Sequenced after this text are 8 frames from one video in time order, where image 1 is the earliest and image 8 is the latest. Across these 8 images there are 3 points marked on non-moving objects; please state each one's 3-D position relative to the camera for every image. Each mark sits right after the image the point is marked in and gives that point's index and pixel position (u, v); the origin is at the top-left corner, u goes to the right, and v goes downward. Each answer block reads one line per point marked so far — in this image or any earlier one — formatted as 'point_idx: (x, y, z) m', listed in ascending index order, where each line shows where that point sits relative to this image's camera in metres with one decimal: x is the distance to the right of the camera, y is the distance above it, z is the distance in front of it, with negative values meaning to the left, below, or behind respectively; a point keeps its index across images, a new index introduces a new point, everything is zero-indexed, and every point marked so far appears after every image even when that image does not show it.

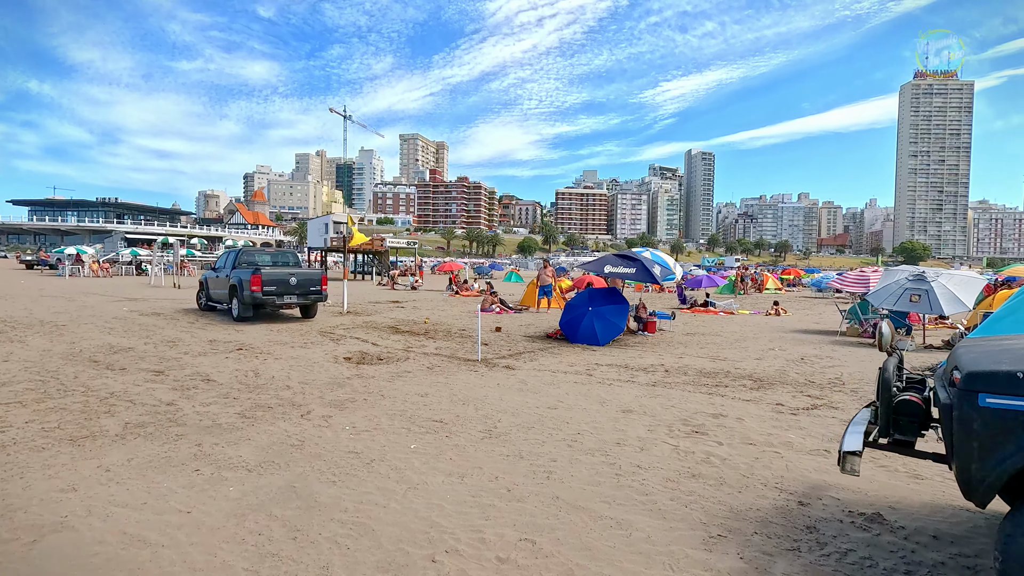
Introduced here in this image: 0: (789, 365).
0: (+4.8, -1.3, +9.4) m
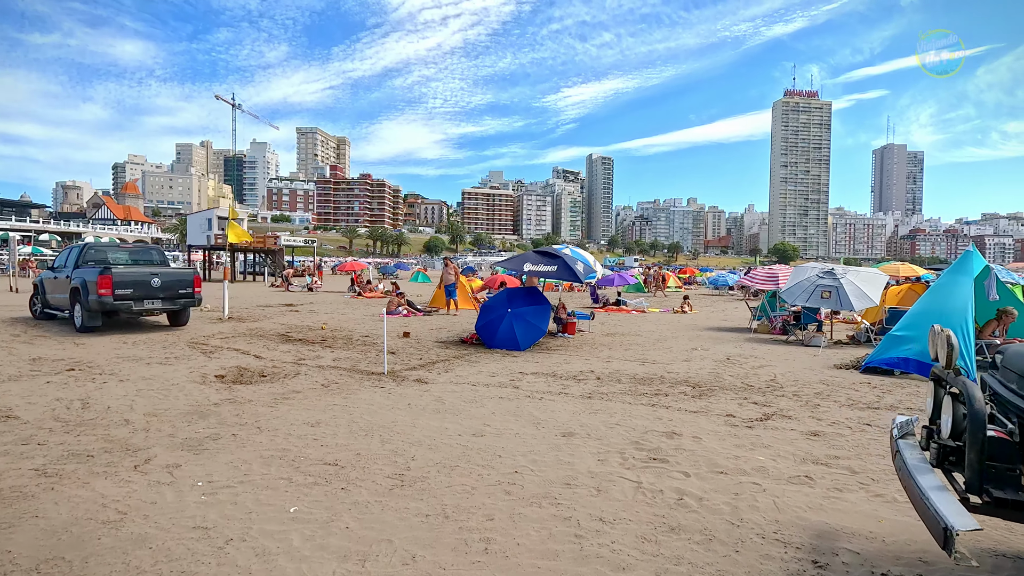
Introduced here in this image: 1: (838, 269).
0: (+3.5, -1.3, +8.9) m
1: (+7.2, +0.4, +11.9) m
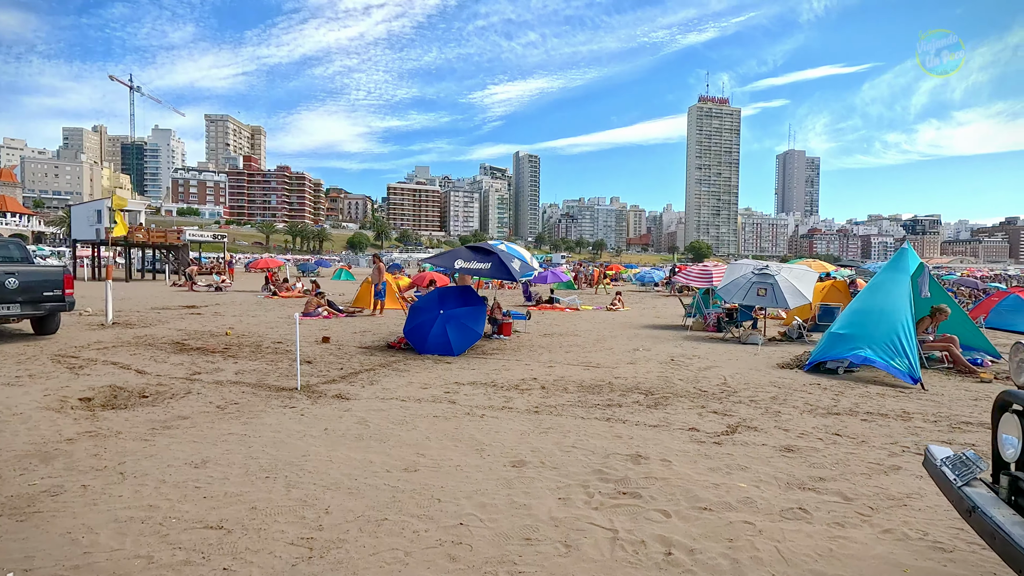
0: (+2.4, -1.3, +8.5) m
1: (+5.8, +0.5, +11.9) m
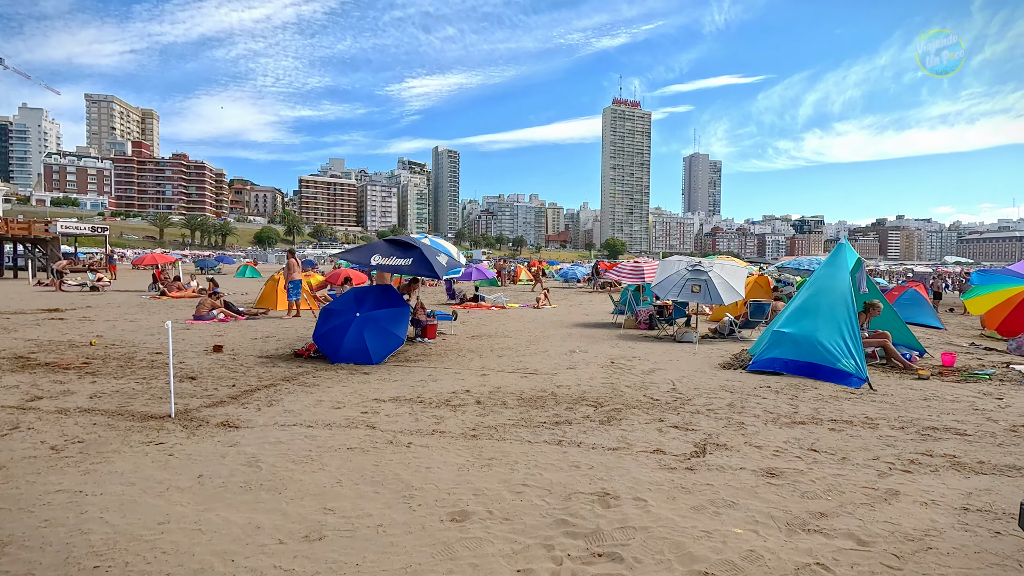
0: (+1.4, -1.3, +7.8) m
1: (+4.2, +0.6, +11.7) m
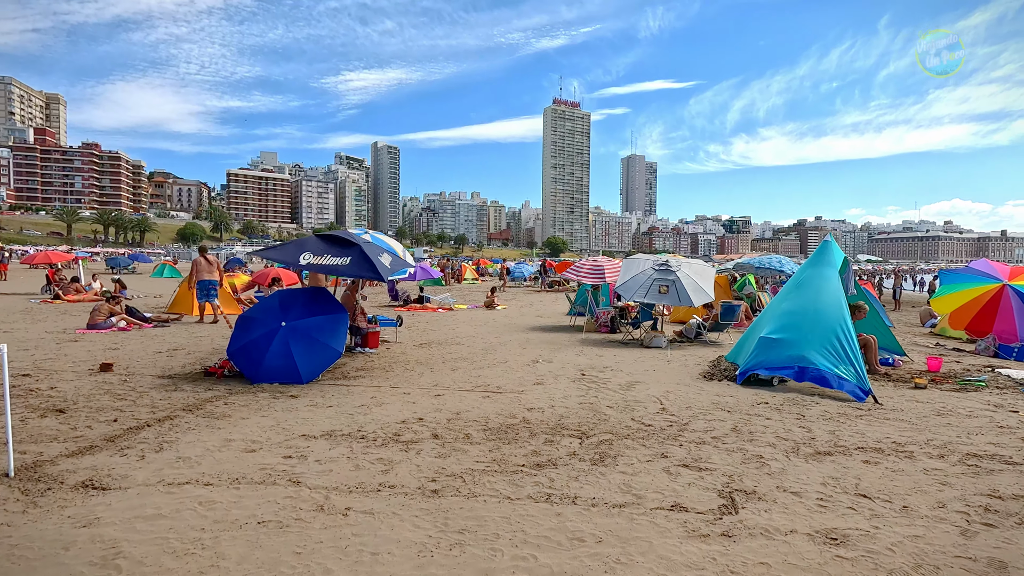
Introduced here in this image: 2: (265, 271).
0: (+0.9, -1.3, +6.8) m
1: (+3.3, +0.5, +10.9) m
2: (-8.0, +0.5, +17.3) m
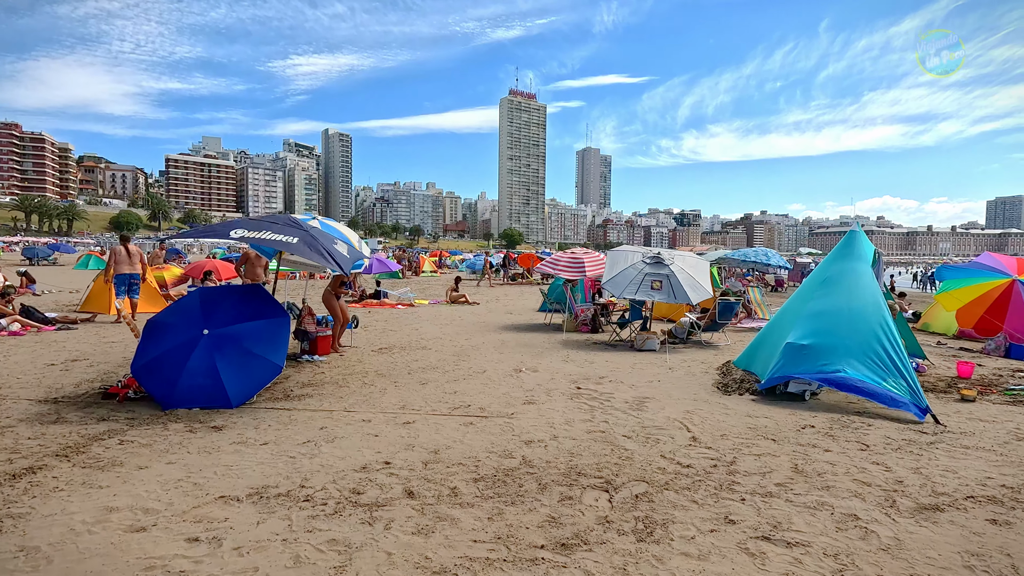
0: (+0.8, -1.3, +5.5) m
1: (+2.8, +0.6, +9.8) m
2: (-8.9, +0.7, +15.3) m
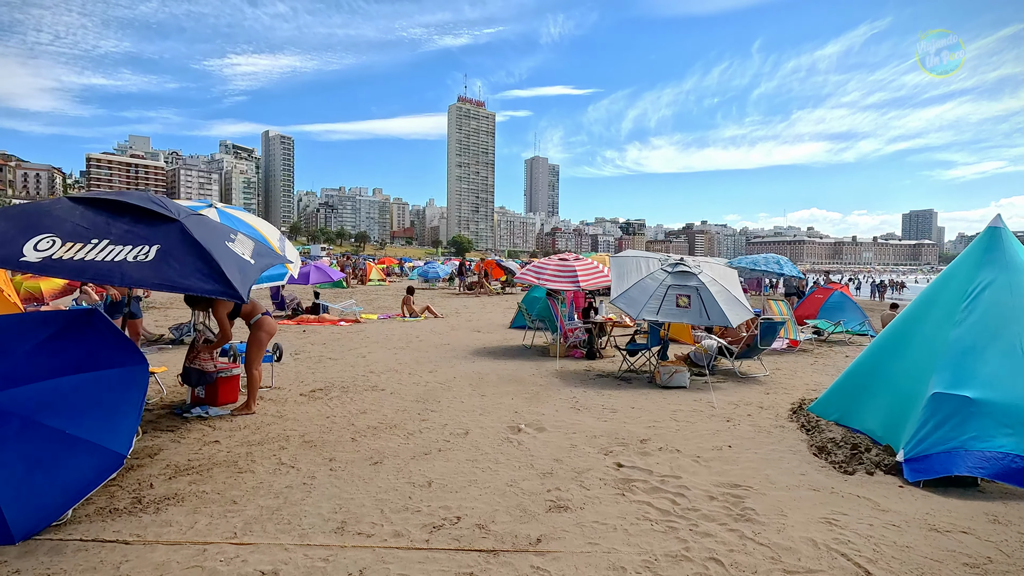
0: (+0.9, -1.4, +3.2) m
1: (+2.5, +0.4, +7.7) m
2: (-9.7, +0.4, +12.0) m
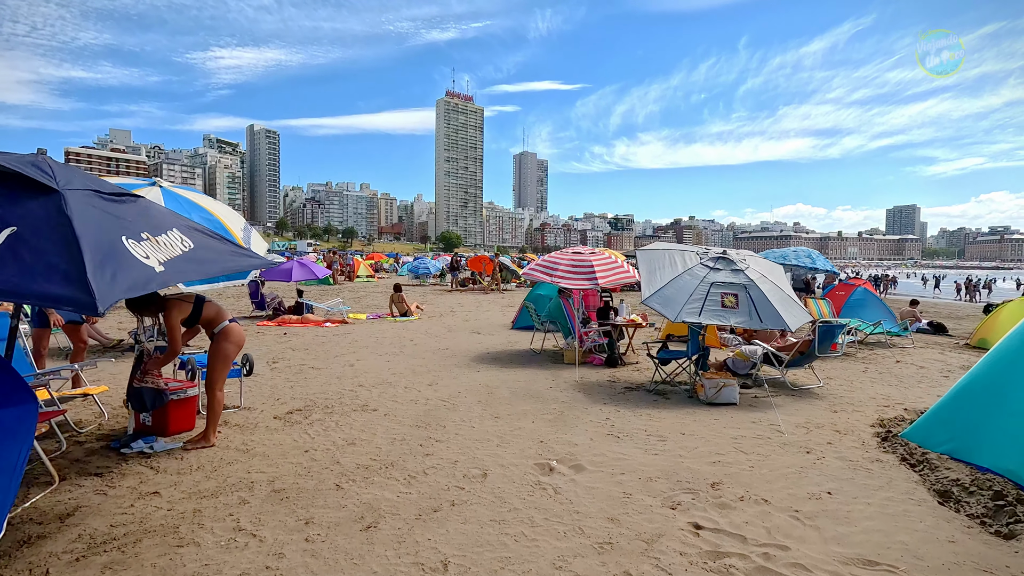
0: (+1.2, -1.5, +2.1) m
1: (+2.7, +0.4, +6.6) m
2: (-9.6, +0.4, +10.6) m
